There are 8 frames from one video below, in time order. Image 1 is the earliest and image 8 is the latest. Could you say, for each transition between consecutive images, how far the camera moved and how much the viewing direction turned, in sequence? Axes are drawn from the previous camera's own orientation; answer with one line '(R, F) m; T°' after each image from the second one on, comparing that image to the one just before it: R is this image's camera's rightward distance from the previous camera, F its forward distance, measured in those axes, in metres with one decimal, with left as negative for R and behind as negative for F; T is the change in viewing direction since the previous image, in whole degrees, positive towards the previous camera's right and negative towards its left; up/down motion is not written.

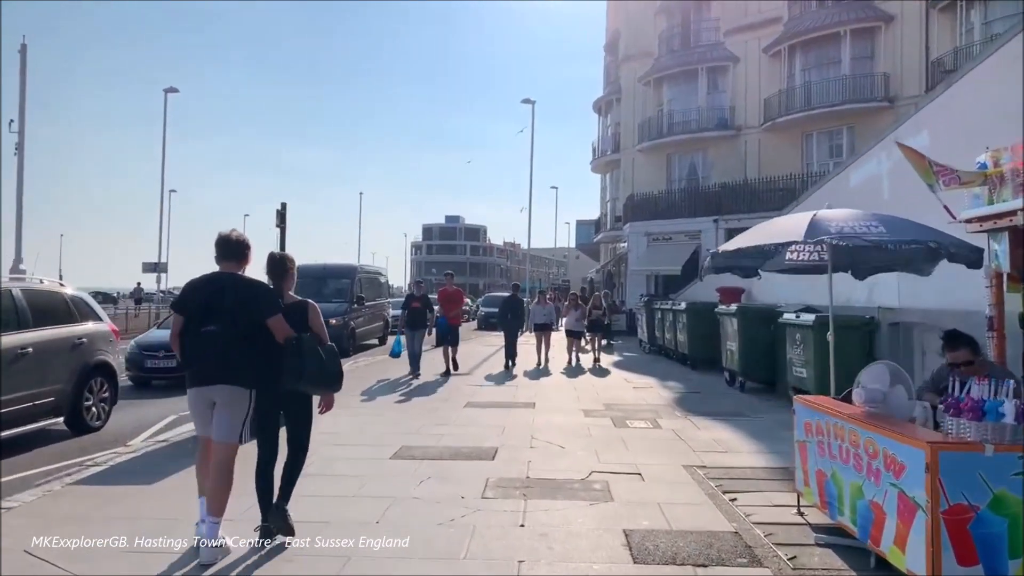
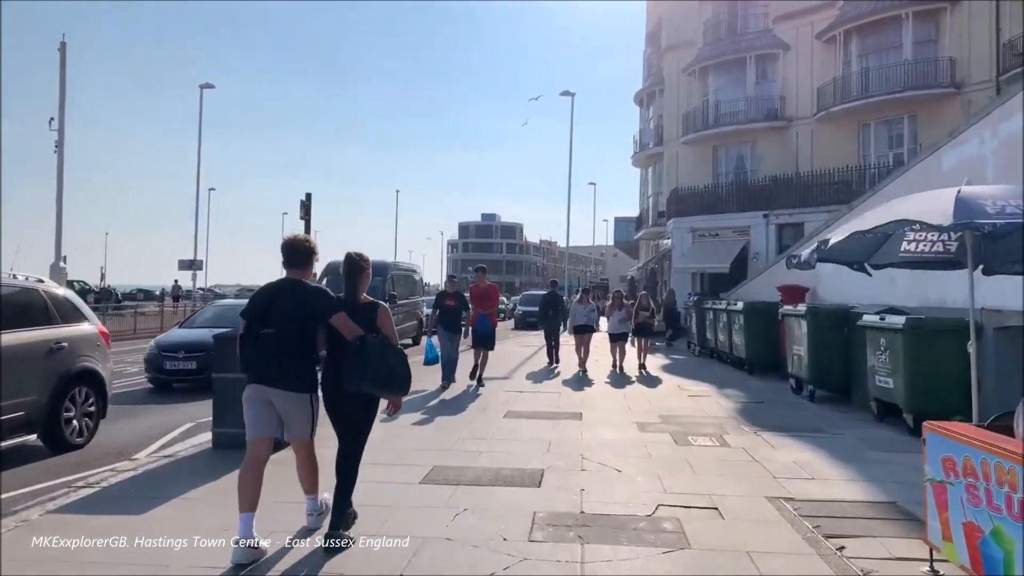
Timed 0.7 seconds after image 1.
(-0.1, +1.1) m; -3°
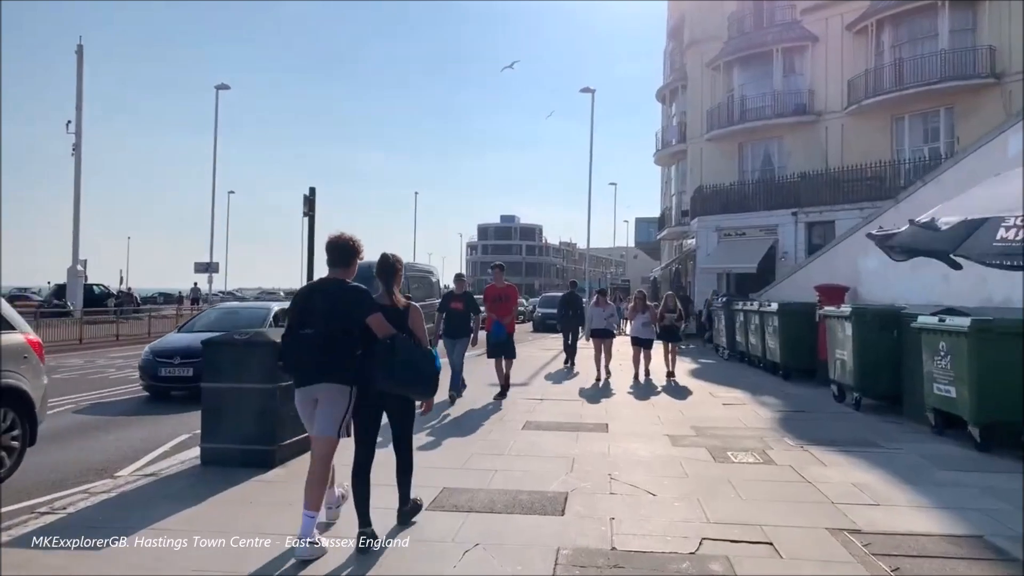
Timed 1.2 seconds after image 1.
(0.0, +0.8) m; -2°
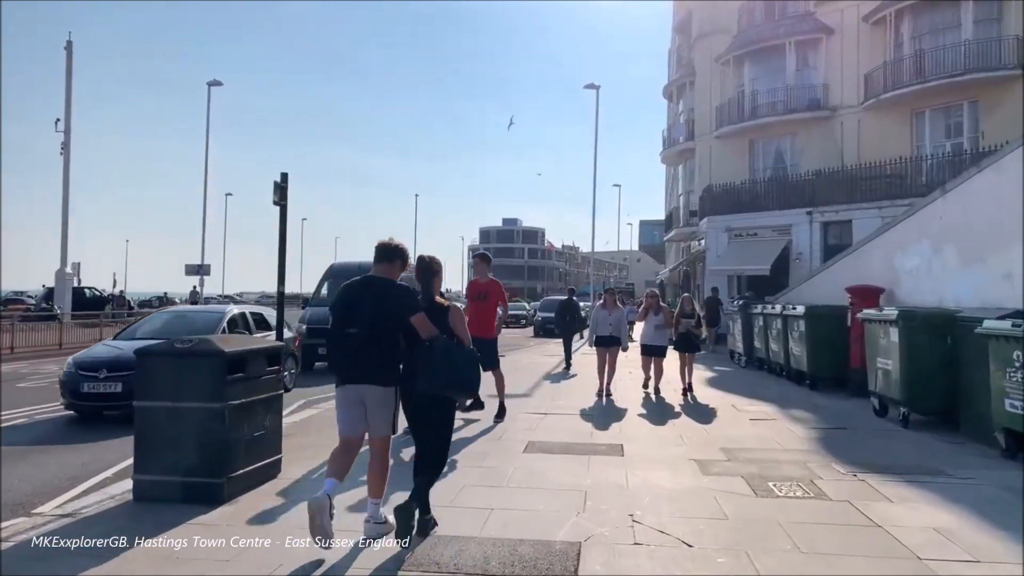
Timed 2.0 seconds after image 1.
(0.0, +1.2) m; 0°
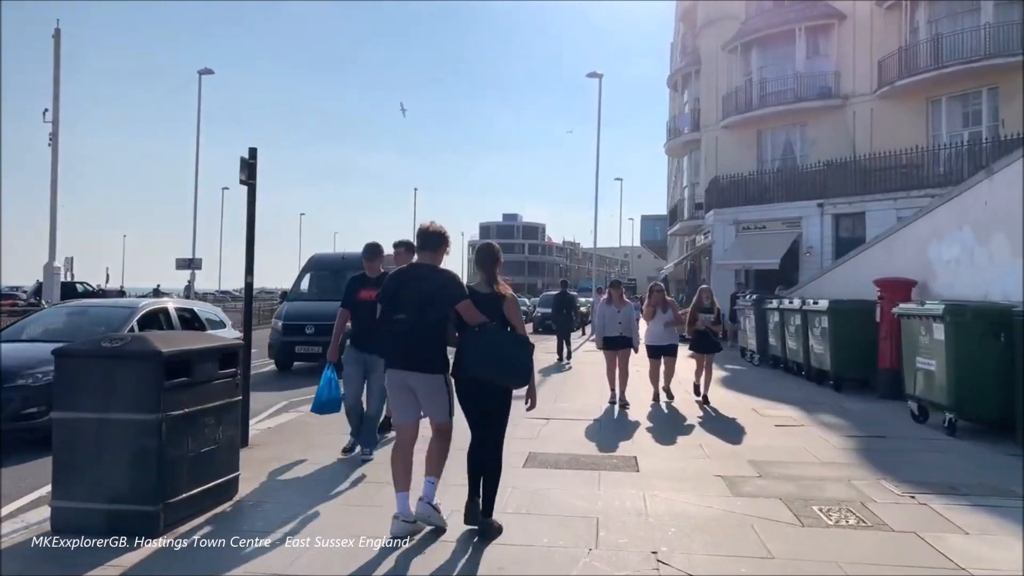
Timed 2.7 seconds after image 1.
(0.0, +1.0) m; 0°
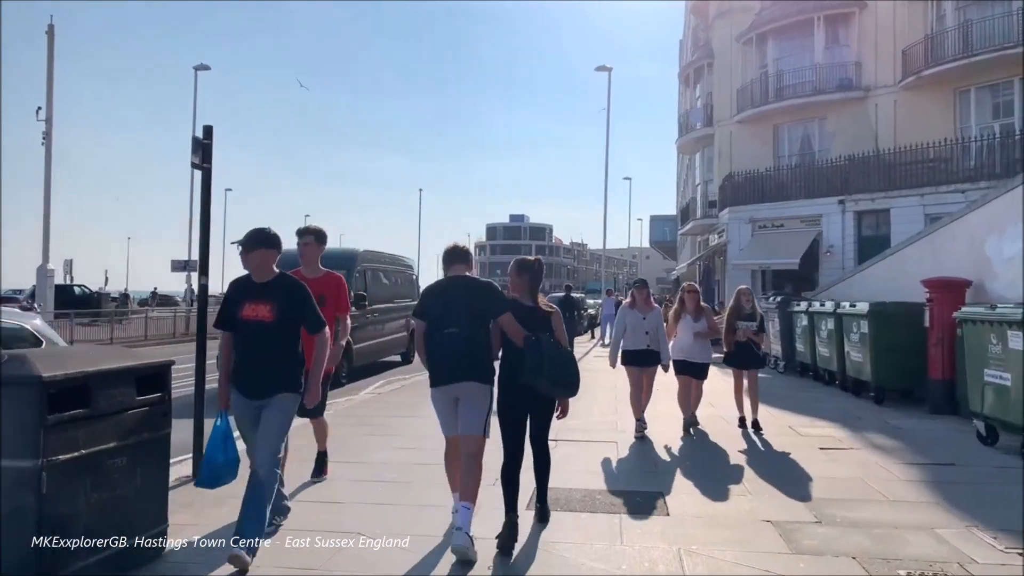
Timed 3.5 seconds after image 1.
(0.0, +1.2) m; -1°
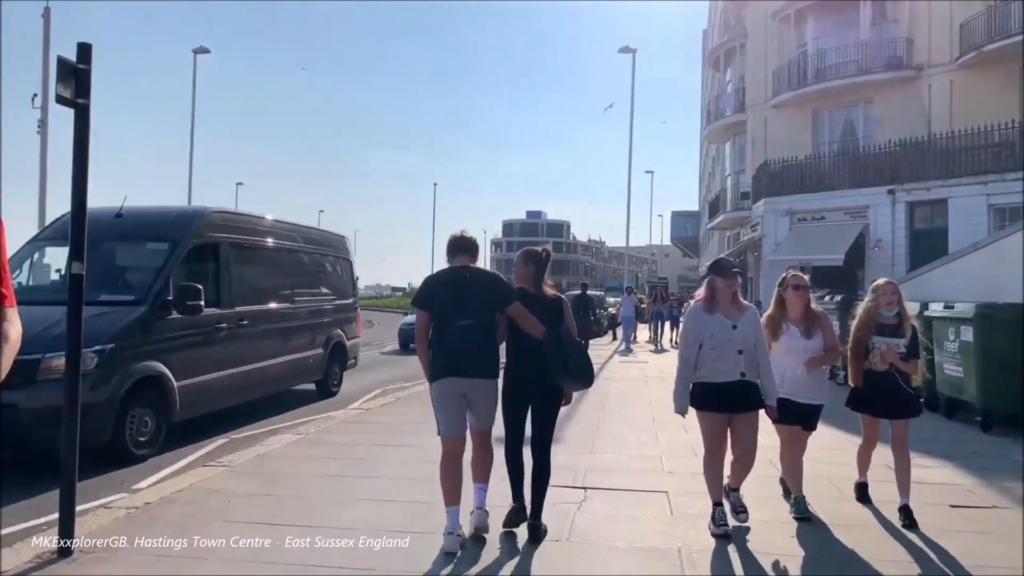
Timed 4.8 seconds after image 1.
(0.0, +2.1) m; -1°
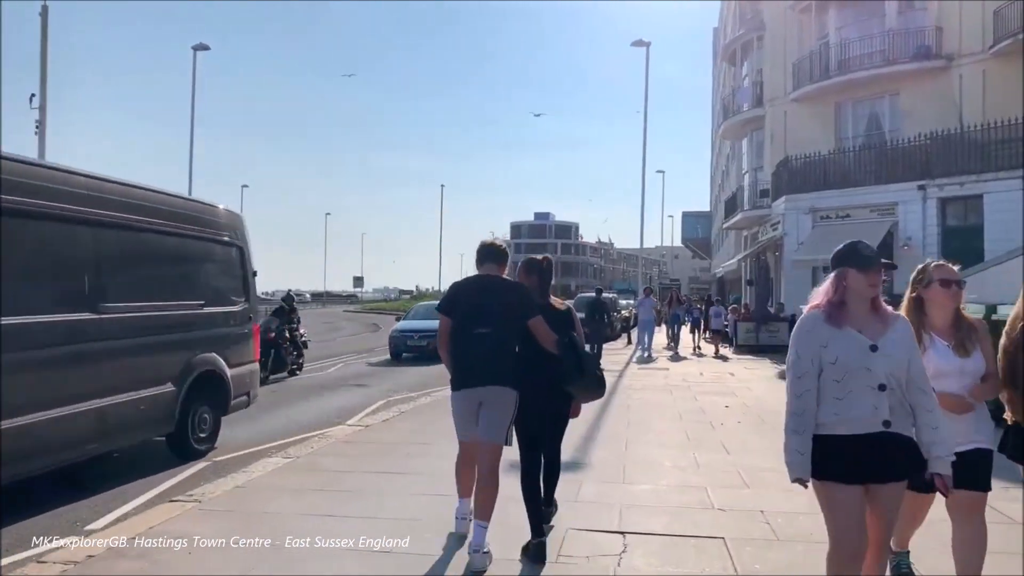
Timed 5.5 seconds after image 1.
(-0.1, +1.0) m; -1°
